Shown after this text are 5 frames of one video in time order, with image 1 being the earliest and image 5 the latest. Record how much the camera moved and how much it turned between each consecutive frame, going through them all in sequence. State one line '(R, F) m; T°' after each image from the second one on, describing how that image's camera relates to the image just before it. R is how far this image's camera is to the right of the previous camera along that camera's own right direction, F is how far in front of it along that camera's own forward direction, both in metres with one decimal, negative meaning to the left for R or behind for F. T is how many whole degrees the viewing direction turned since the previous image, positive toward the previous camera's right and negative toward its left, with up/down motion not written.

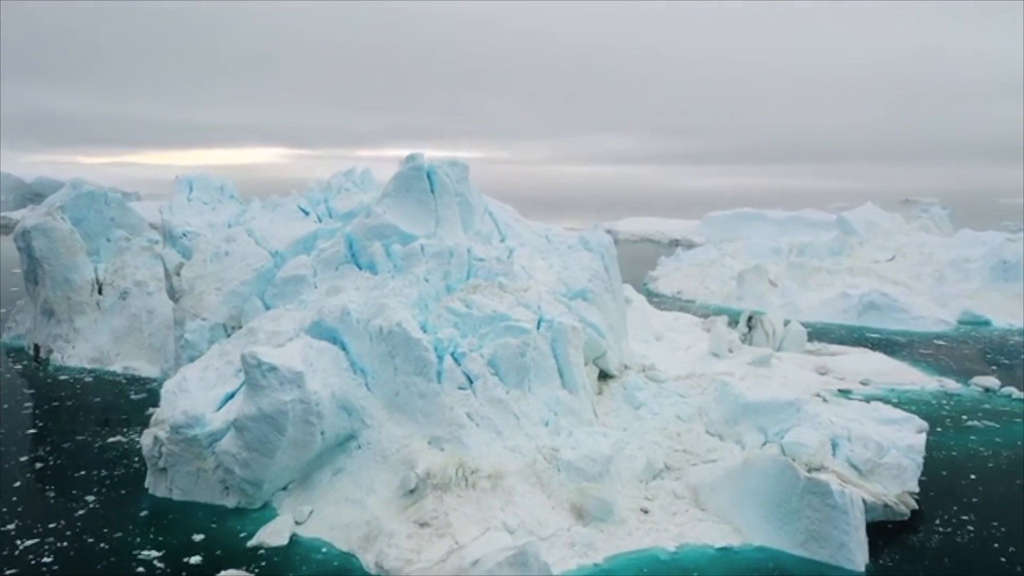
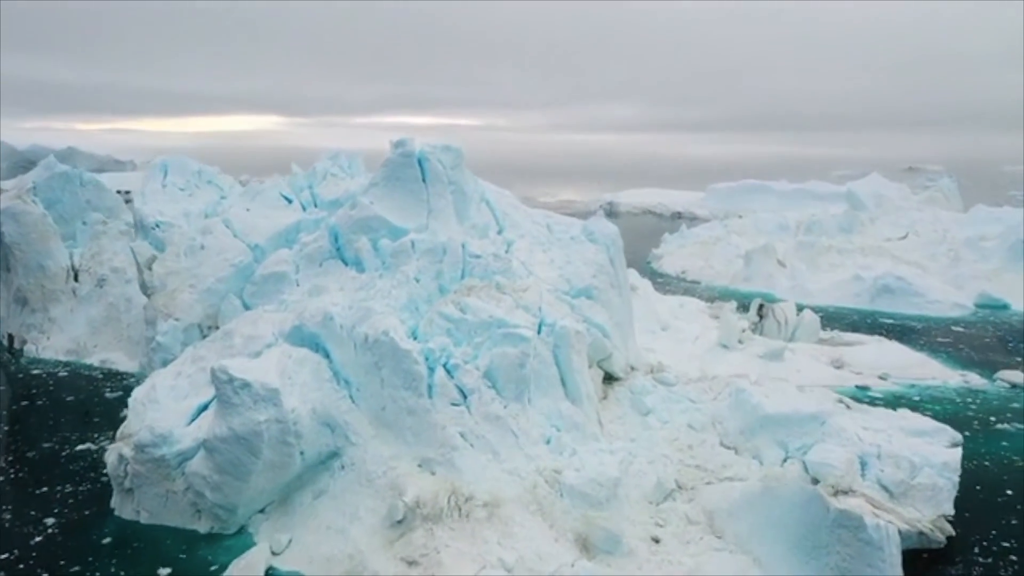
(0.0, +1.0) m; 0°
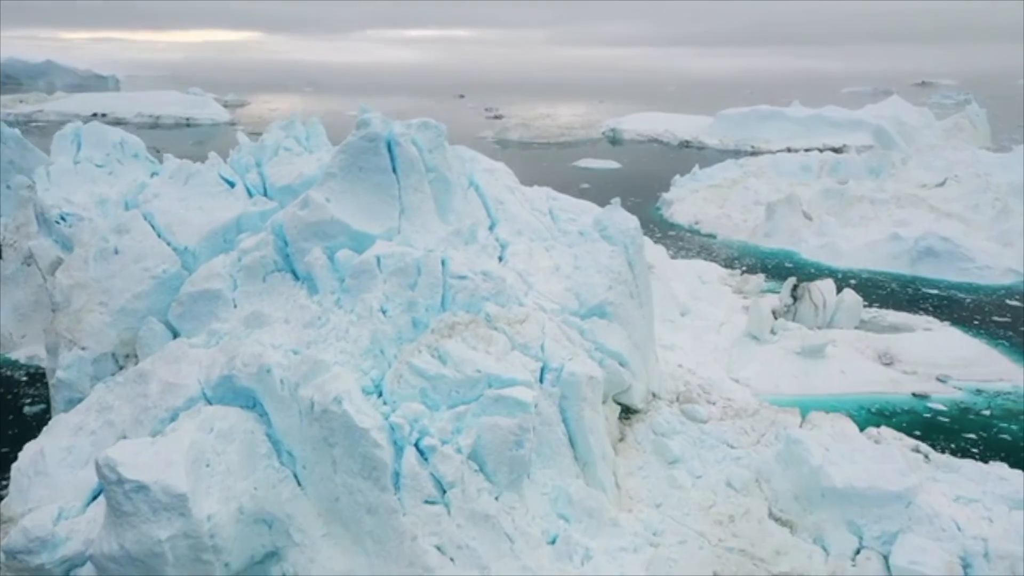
(0.0, +2.6) m; 0°
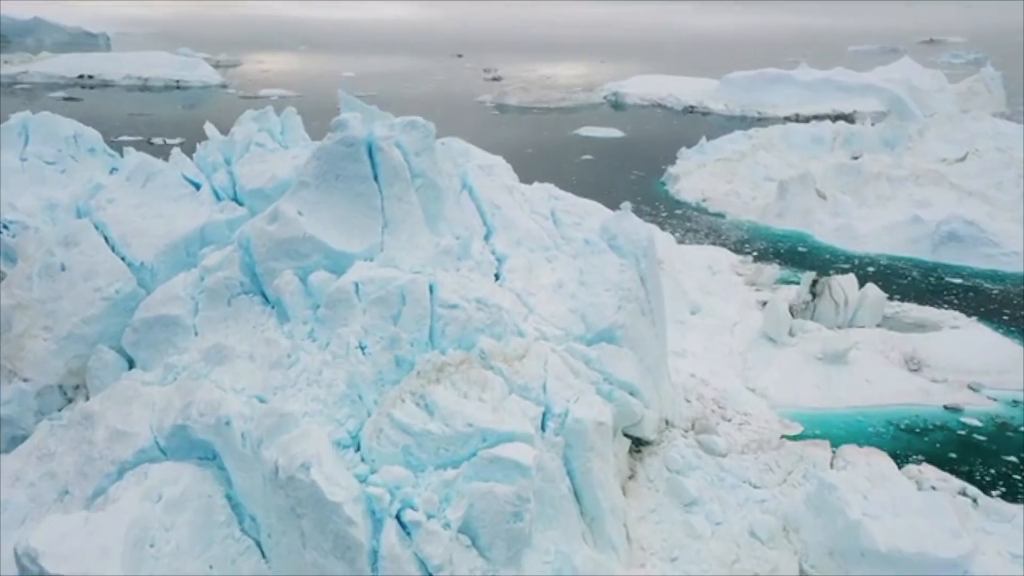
(0.0, +1.1) m; 0°
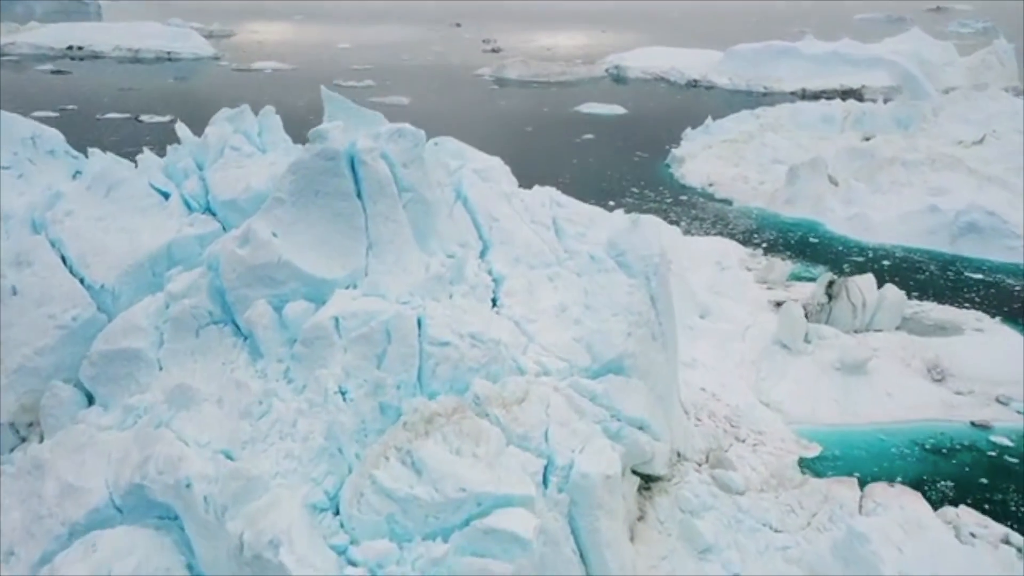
(0.0, +0.9) m; 0°
